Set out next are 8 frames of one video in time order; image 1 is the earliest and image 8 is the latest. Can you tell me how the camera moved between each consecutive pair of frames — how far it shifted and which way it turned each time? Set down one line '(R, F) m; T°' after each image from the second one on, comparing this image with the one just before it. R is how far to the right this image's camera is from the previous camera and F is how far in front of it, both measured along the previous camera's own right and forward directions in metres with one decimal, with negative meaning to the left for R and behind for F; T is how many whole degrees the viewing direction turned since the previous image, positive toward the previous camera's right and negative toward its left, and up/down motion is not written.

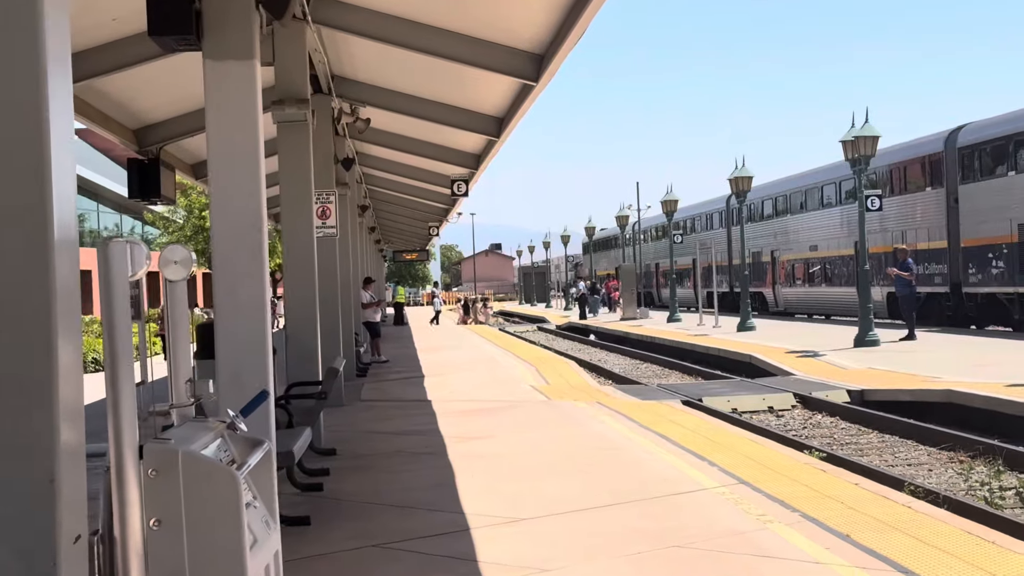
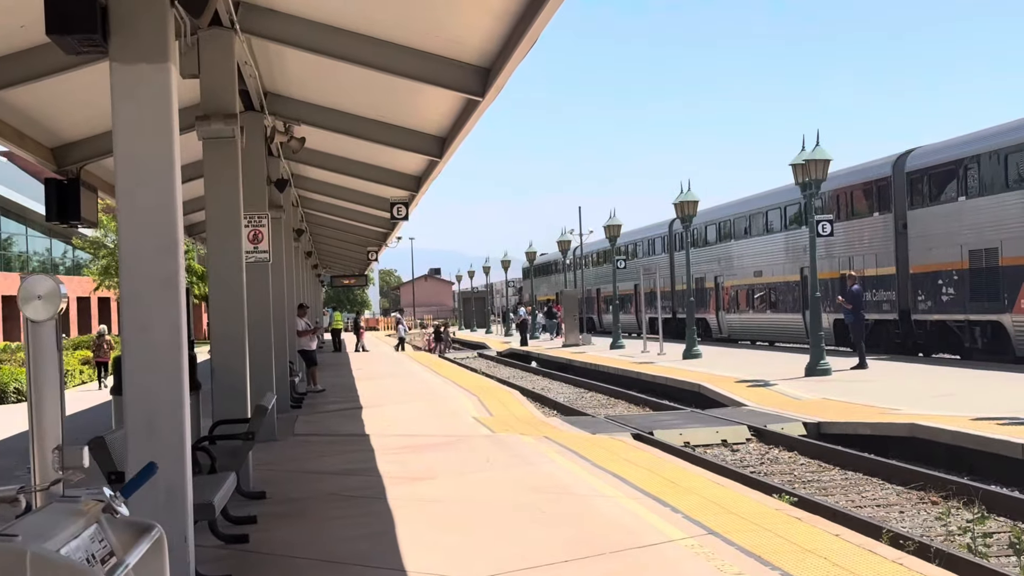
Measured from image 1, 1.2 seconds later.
(0.0, +0.6) m; +2°
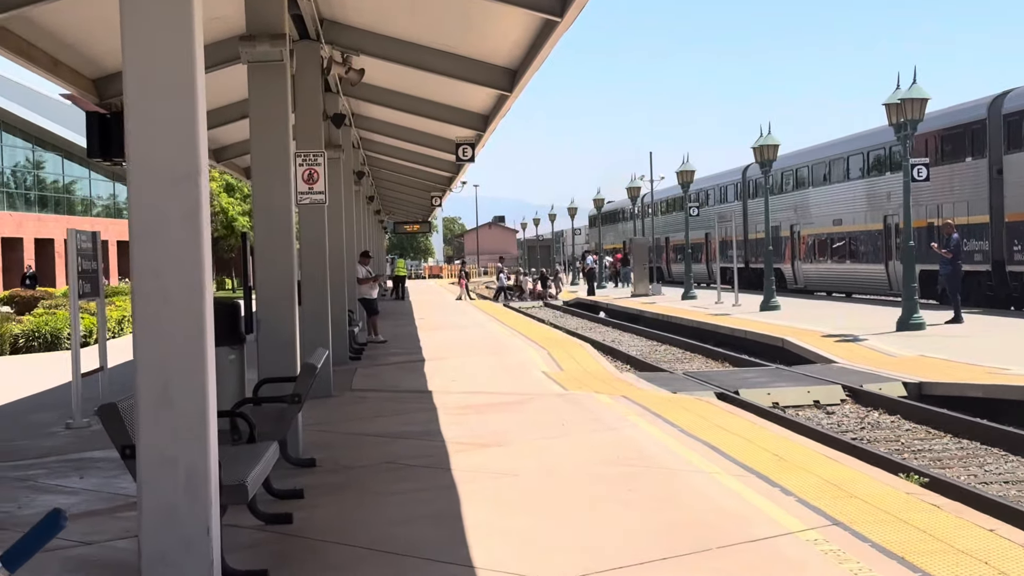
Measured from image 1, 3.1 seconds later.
(-0.1, +0.9) m; -2°
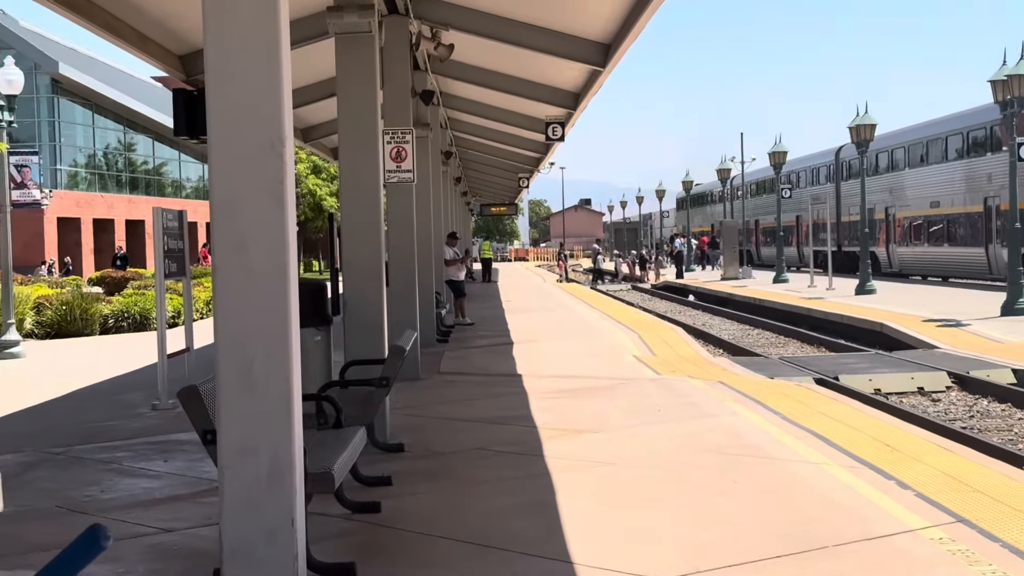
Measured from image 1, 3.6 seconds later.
(-0.1, +0.3) m; -3°
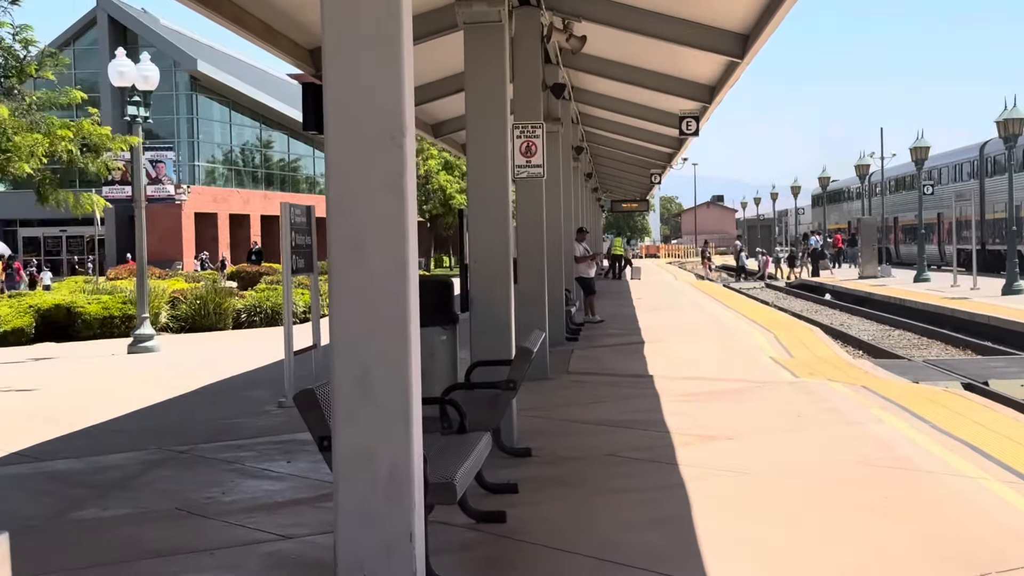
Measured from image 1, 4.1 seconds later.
(0.0, +0.3) m; -5°
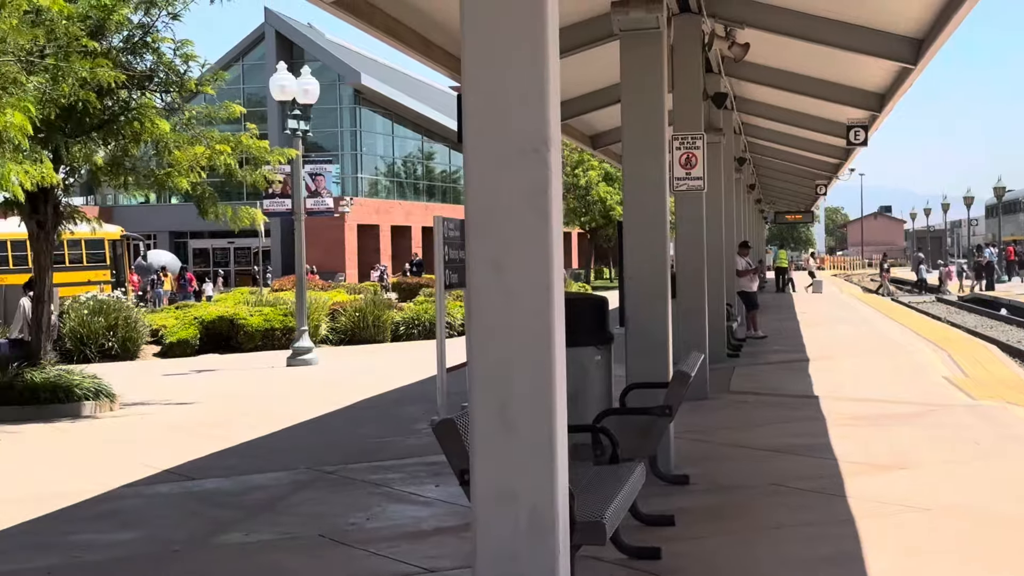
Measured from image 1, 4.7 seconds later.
(0.0, +0.3) m; -6°
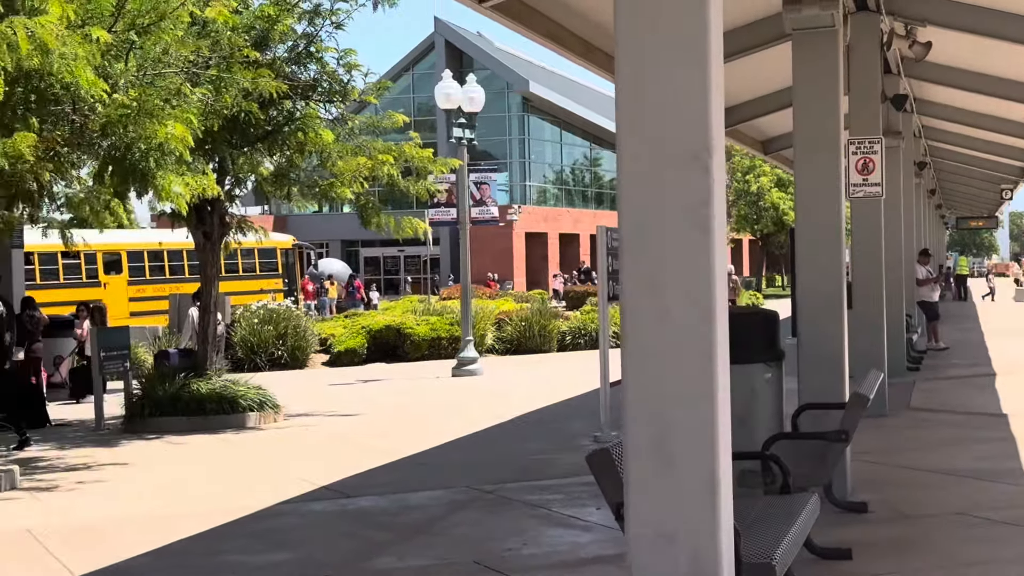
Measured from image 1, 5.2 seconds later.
(0.0, +0.3) m; -7°
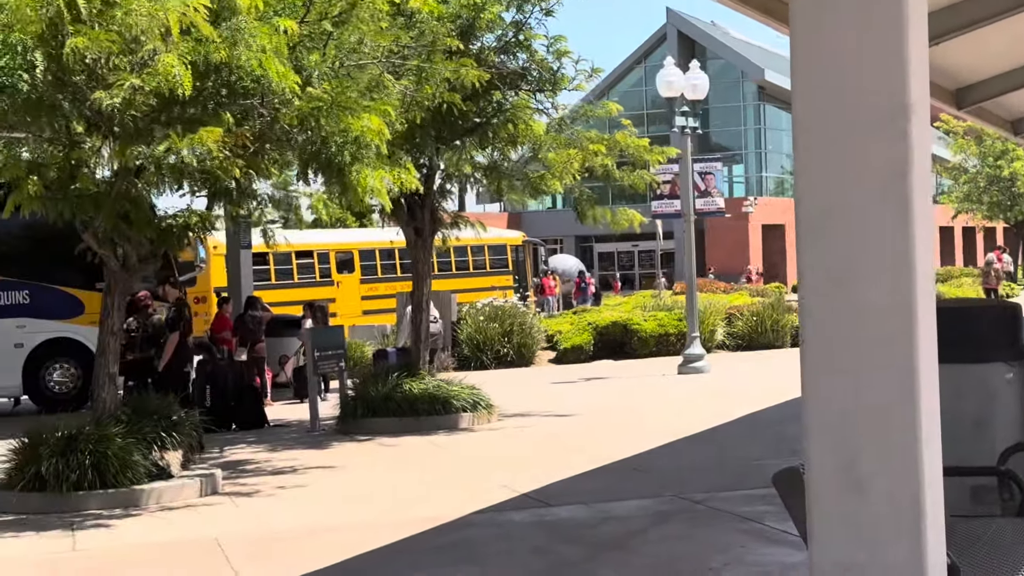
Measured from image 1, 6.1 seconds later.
(+0.1, +0.5) m; -9°
